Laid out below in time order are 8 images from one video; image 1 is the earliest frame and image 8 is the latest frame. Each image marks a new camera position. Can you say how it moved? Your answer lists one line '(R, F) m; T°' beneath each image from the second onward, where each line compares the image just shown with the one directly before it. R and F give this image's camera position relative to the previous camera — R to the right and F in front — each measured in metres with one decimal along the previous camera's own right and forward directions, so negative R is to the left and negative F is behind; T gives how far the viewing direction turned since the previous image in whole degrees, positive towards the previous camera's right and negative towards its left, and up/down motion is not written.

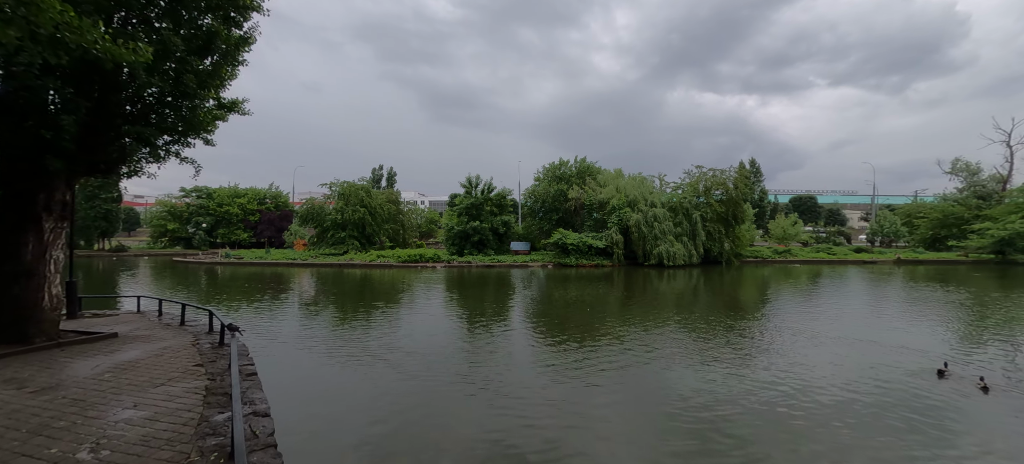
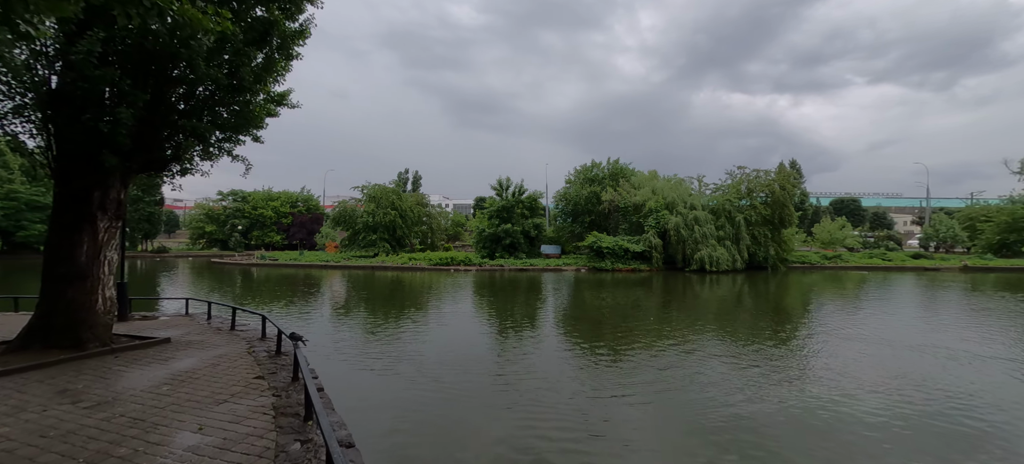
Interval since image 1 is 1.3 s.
(-0.6, +0.5) m; -3°
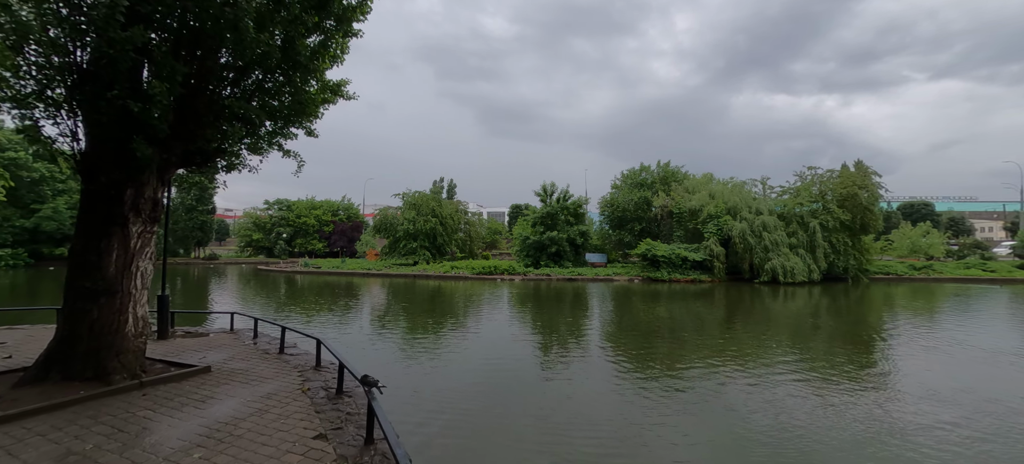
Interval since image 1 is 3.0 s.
(-0.8, +1.2) m; -4°
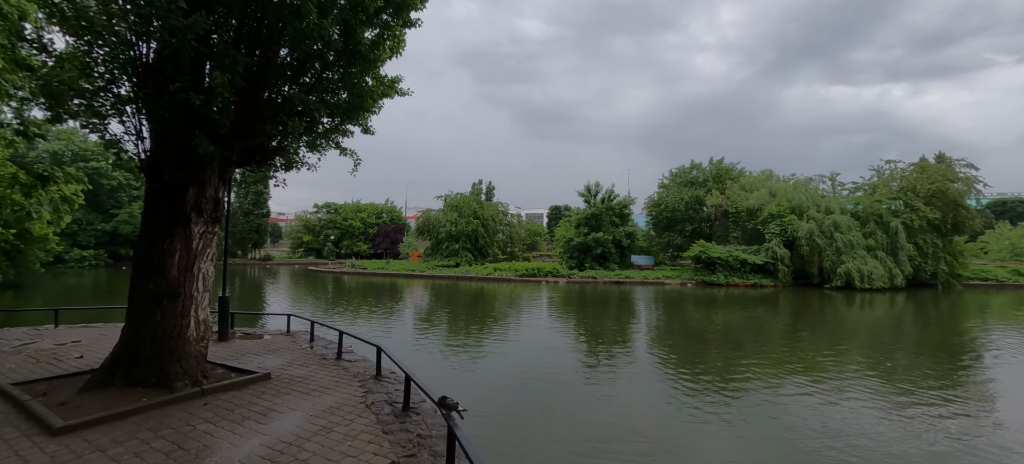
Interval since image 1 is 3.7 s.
(-0.4, +0.4) m; -5°
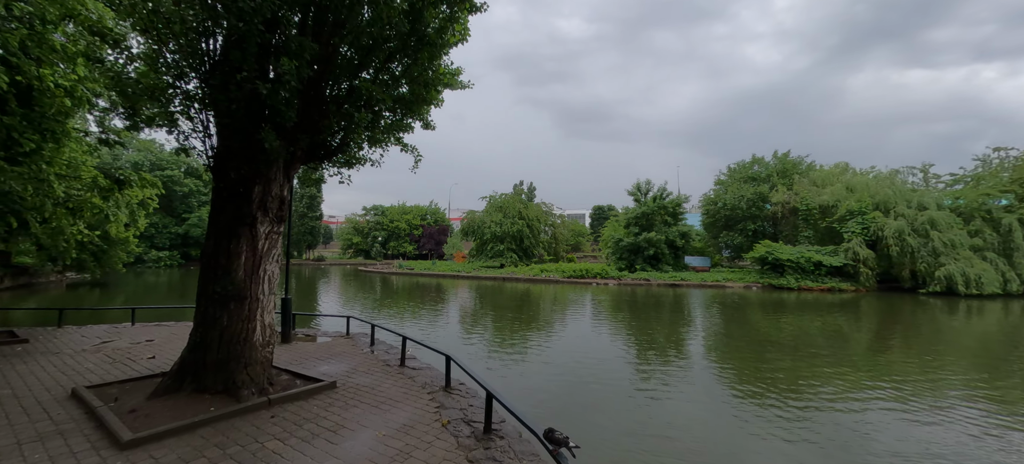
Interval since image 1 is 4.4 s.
(-0.4, +0.4) m; -5°
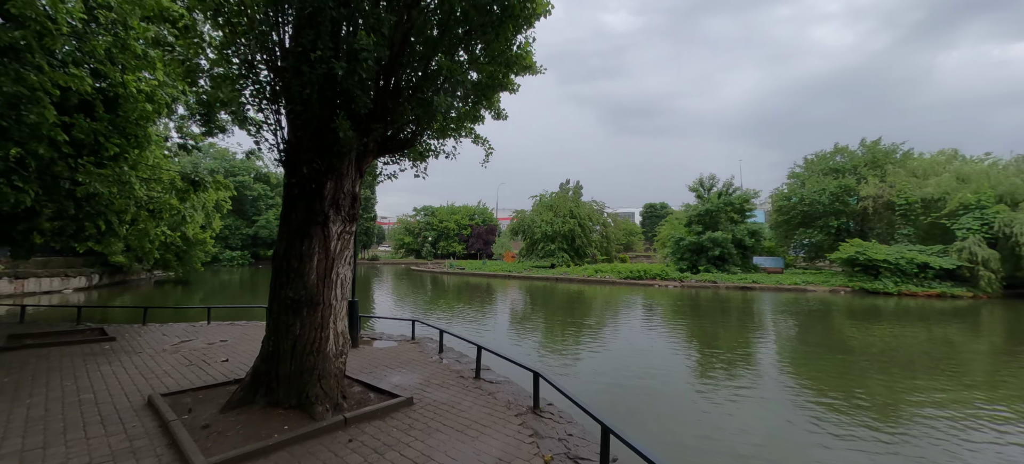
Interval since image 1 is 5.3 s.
(-0.4, +0.5) m; -6°
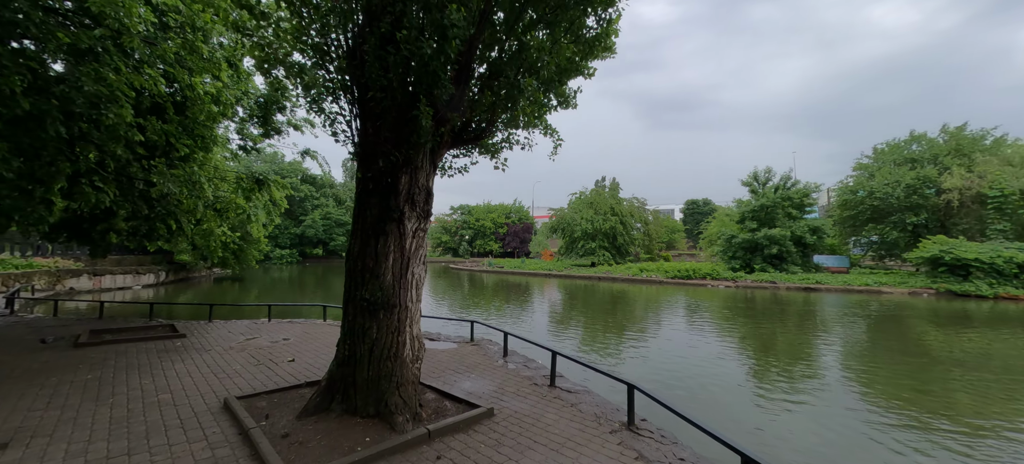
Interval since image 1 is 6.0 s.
(-0.4, +0.3) m; -5°
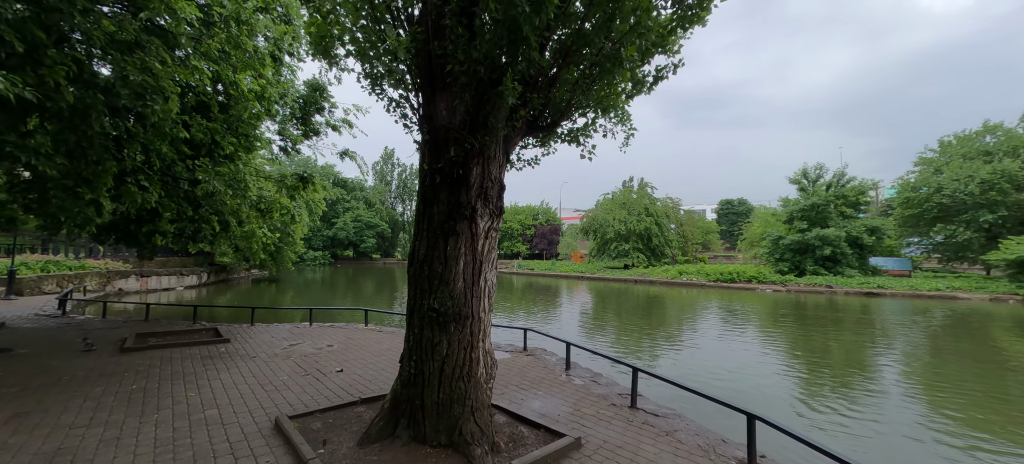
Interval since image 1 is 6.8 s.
(-0.4, +0.5) m; -3°
